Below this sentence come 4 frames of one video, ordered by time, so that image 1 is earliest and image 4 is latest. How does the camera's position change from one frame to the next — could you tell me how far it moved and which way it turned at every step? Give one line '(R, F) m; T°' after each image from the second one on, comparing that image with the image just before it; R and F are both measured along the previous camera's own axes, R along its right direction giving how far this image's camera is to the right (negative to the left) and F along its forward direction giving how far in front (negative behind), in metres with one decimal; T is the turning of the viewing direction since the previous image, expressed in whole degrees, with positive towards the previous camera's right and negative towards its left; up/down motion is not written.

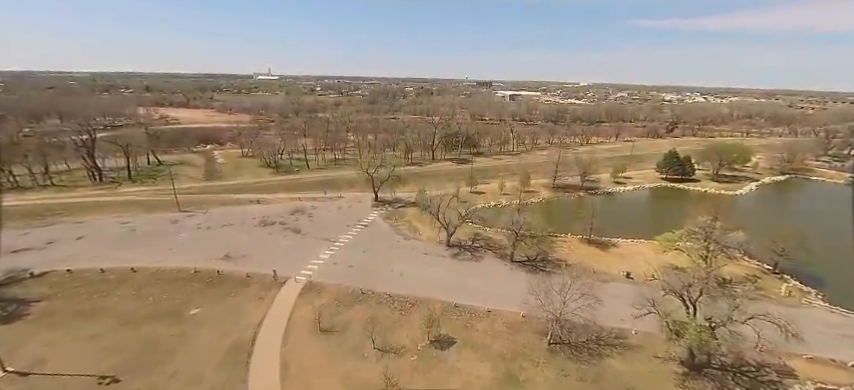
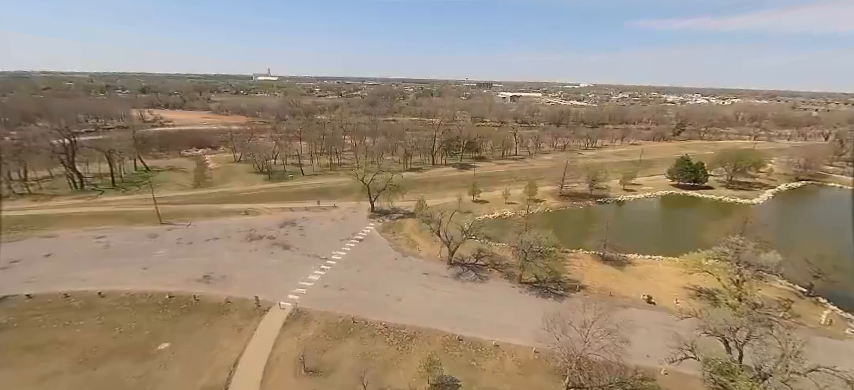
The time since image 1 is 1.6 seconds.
(0.0, +2.0) m; 0°
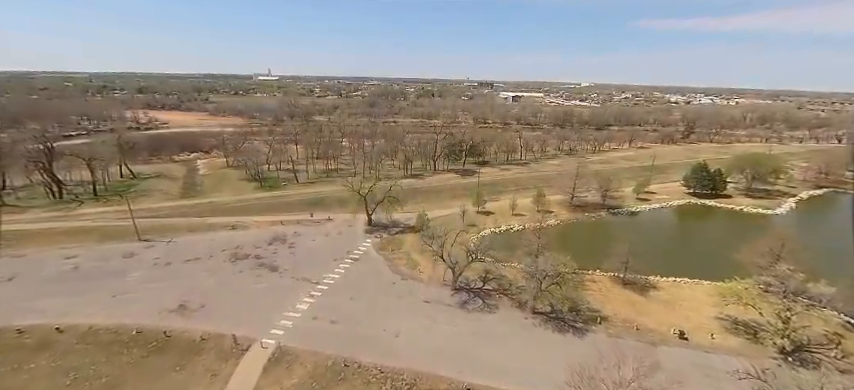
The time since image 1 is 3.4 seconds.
(-0.1, +2.2) m; 0°
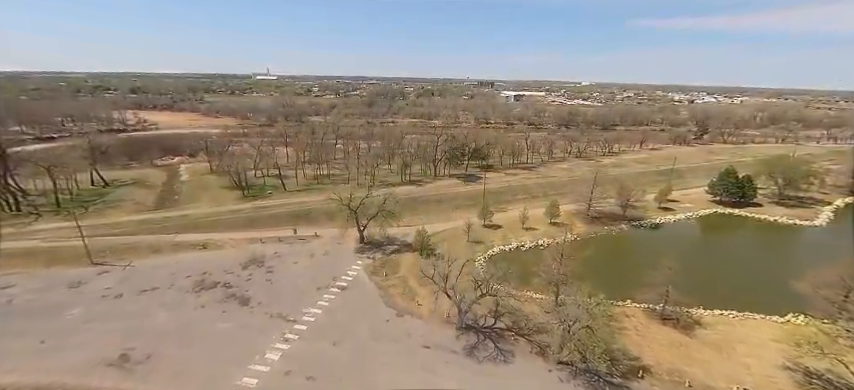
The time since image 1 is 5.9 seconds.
(0.0, +3.5) m; 0°
